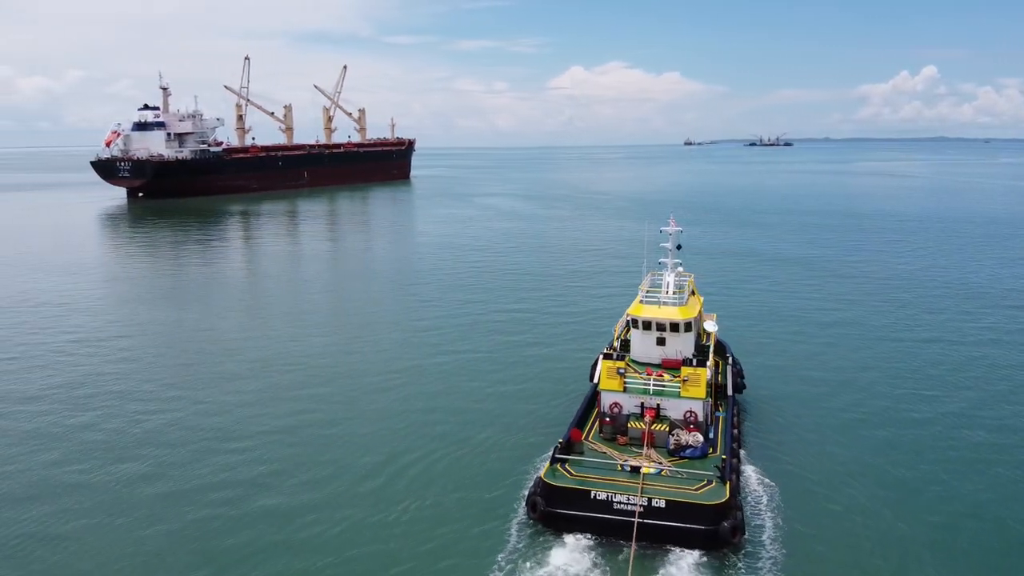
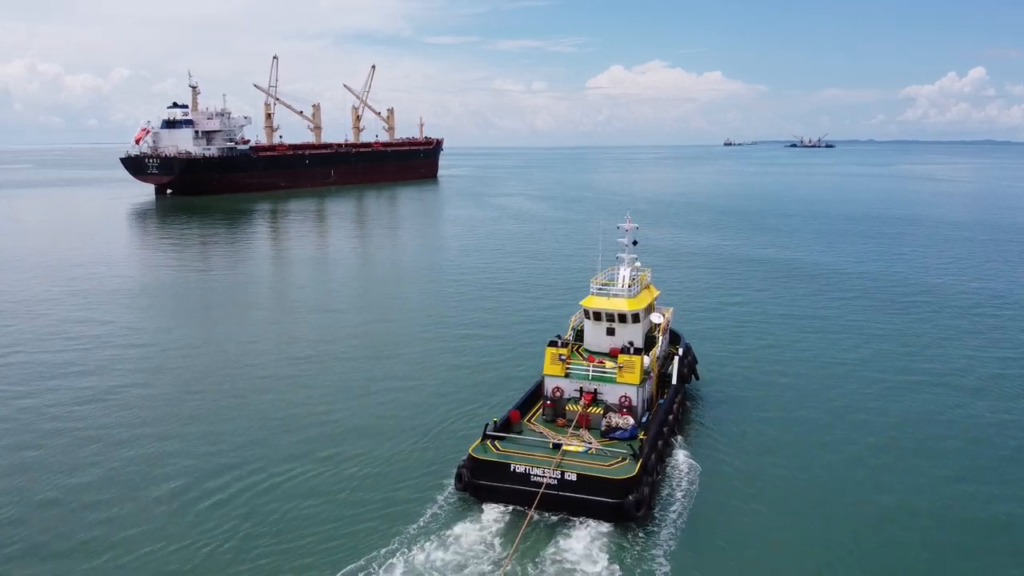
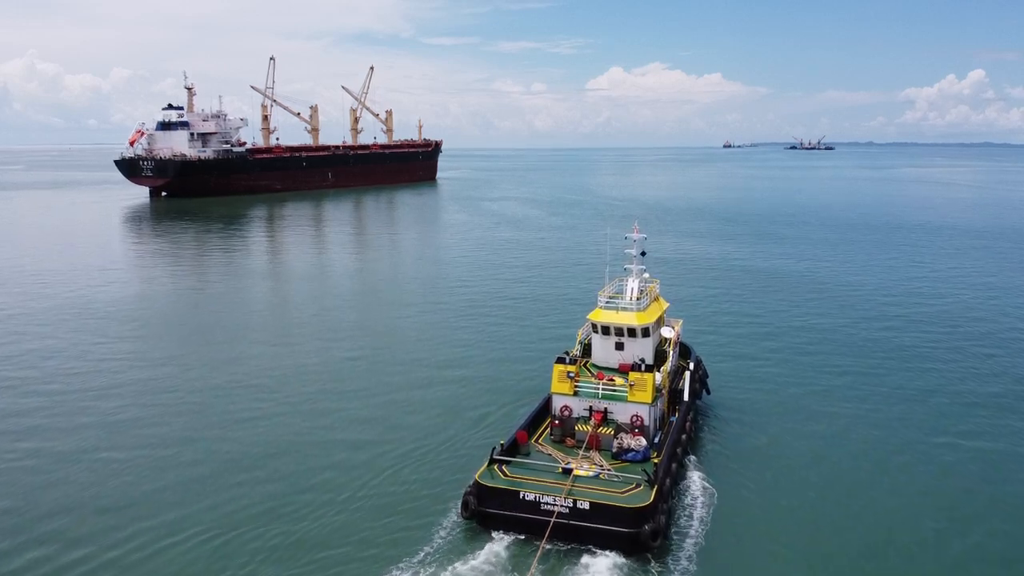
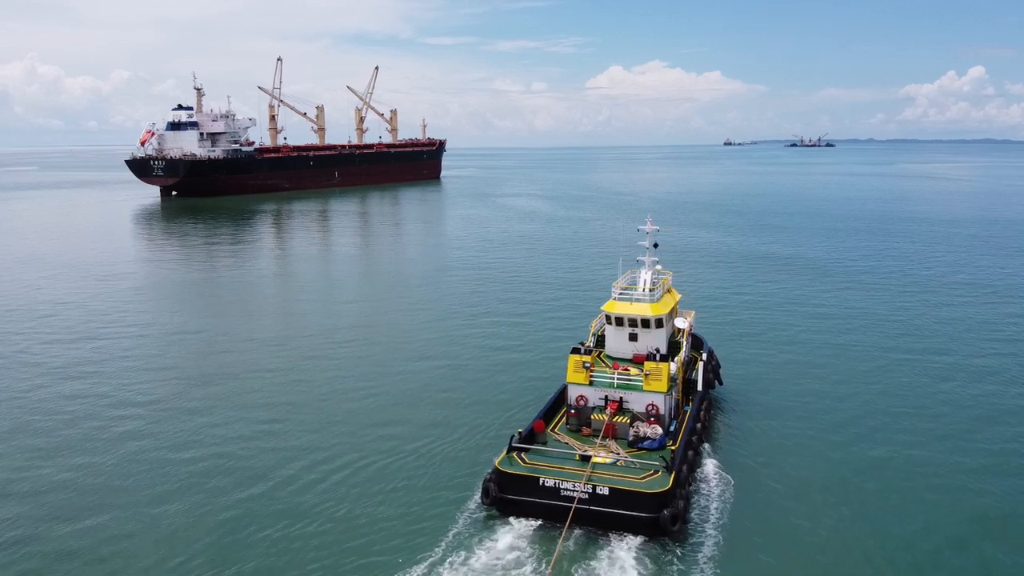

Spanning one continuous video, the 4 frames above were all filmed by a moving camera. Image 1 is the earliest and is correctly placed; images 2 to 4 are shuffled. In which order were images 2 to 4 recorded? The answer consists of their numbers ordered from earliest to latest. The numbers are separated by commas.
4, 2, 3
